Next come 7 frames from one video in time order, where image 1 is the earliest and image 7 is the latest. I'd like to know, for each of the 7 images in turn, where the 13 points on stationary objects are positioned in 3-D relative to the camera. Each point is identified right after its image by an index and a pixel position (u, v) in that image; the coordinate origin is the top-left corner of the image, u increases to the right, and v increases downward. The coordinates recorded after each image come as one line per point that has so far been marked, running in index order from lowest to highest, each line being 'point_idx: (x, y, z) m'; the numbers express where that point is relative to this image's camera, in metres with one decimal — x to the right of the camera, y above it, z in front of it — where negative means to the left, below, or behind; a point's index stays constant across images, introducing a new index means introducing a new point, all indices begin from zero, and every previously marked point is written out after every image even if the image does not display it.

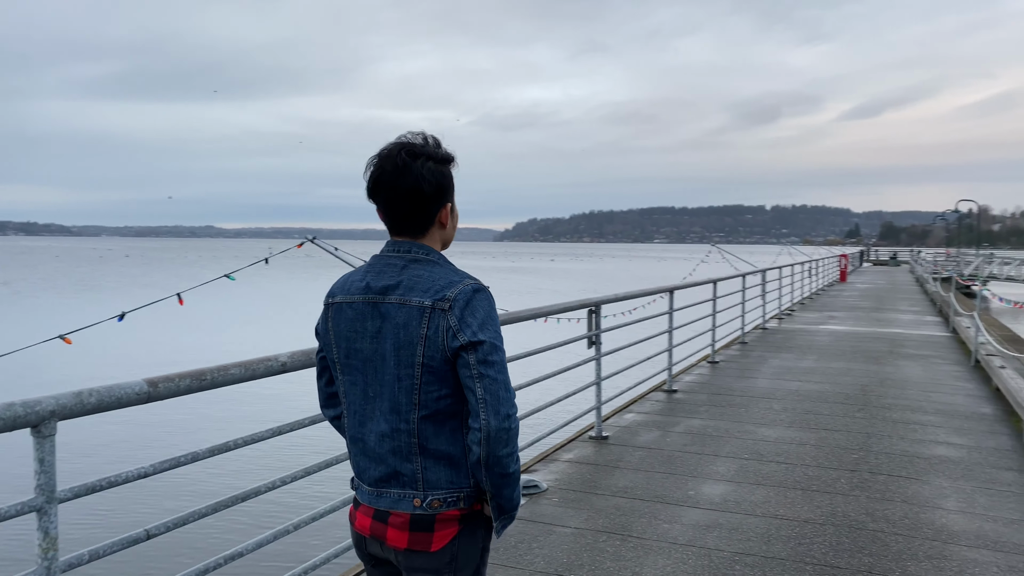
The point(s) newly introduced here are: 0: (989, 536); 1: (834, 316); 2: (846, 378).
0: (+1.8, -0.9, +3.2) m
1: (+5.3, -0.5, +13.8) m
2: (+2.9, -0.8, +7.2) m
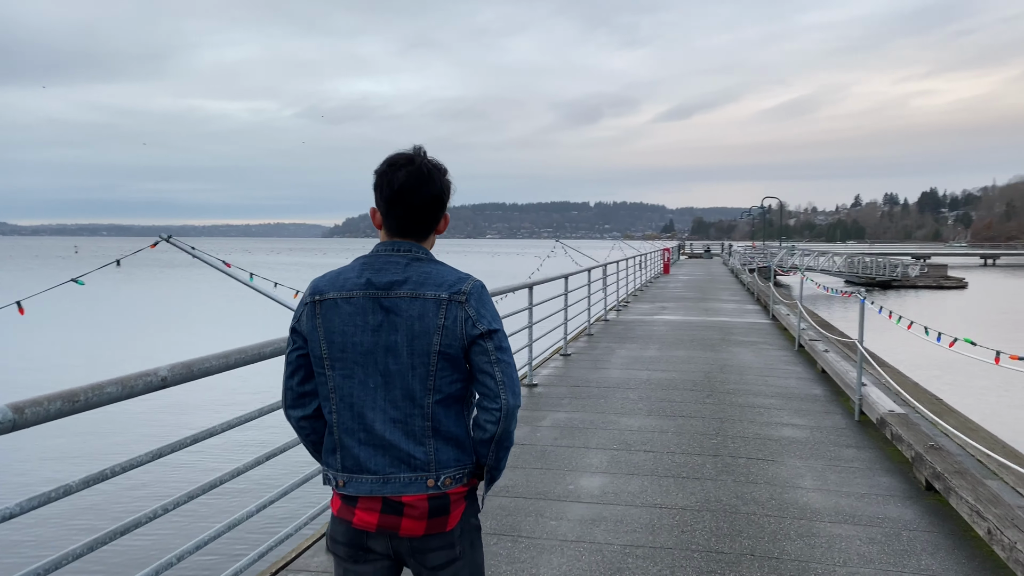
0: (+1.4, -0.9, +3.4) m
1: (+2.7, -0.3, +14.5) m
2: (+1.6, -0.7, +7.6) m
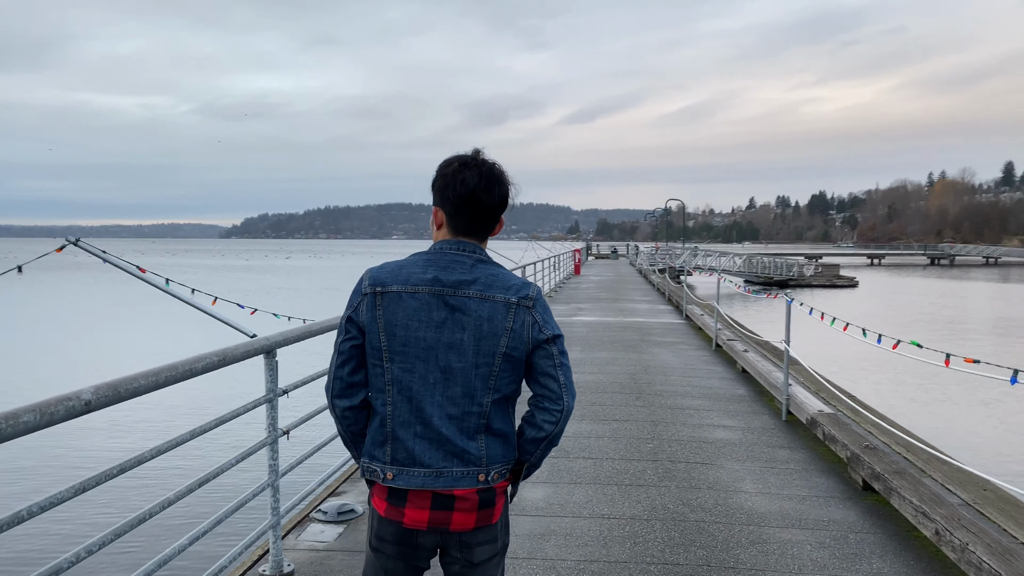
0: (+1.1, -0.9, +3.4) m
1: (+1.2, -0.3, +14.6) m
2: (+0.9, -0.7, +7.6) m
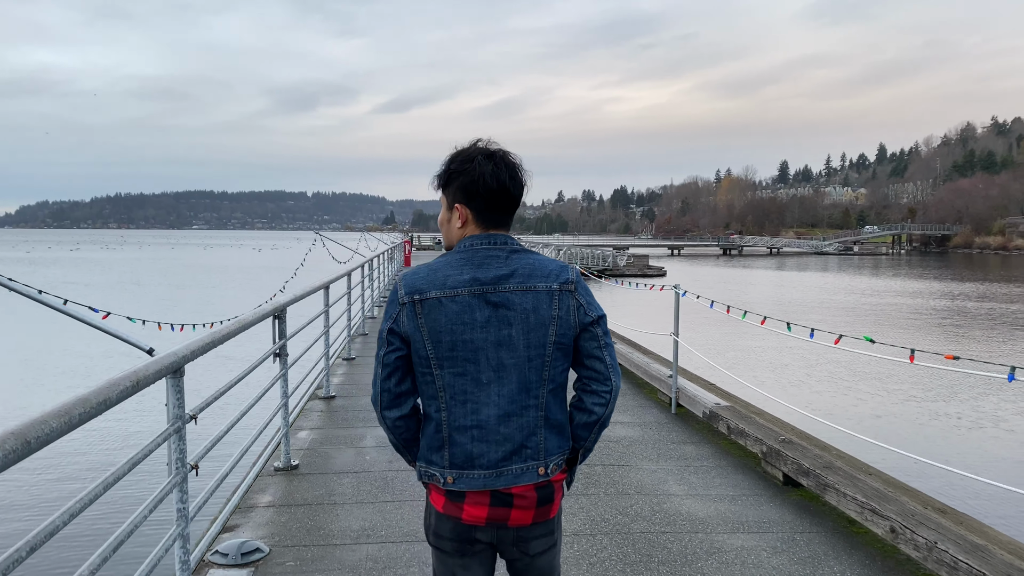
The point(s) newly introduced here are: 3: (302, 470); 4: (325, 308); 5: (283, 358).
0: (+0.9, -0.9, +3.3) m
1: (-1.5, -0.2, +14.2) m
2: (-0.3, -0.7, +7.3) m
3: (-1.0, -0.8, +3.8) m
4: (-1.2, -0.1, +5.6) m
5: (-1.1, -0.3, +3.8) m
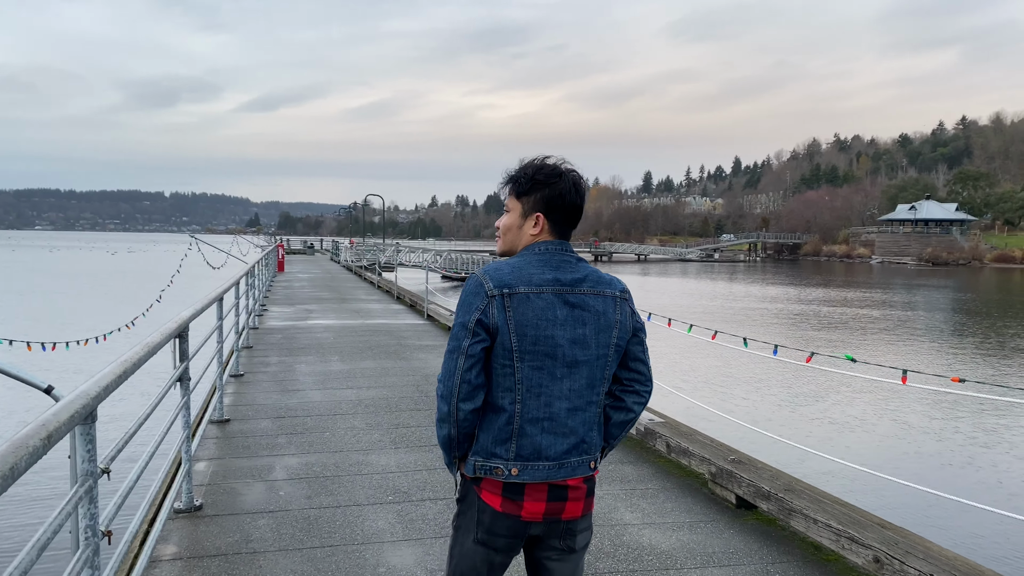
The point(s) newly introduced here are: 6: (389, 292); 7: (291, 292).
0: (+0.7, -1.0, +3.1) m
1: (-3.3, -0.3, +13.5) m
2: (-1.1, -0.7, +6.9) m
3: (-1.2, -0.9, +3.4) m
4: (-1.8, -0.2, +5.0) m
5: (-1.3, -0.4, +3.4) m
6: (-2.7, -0.1, +18.4) m
7: (-4.9, 0.0, +18.5) m
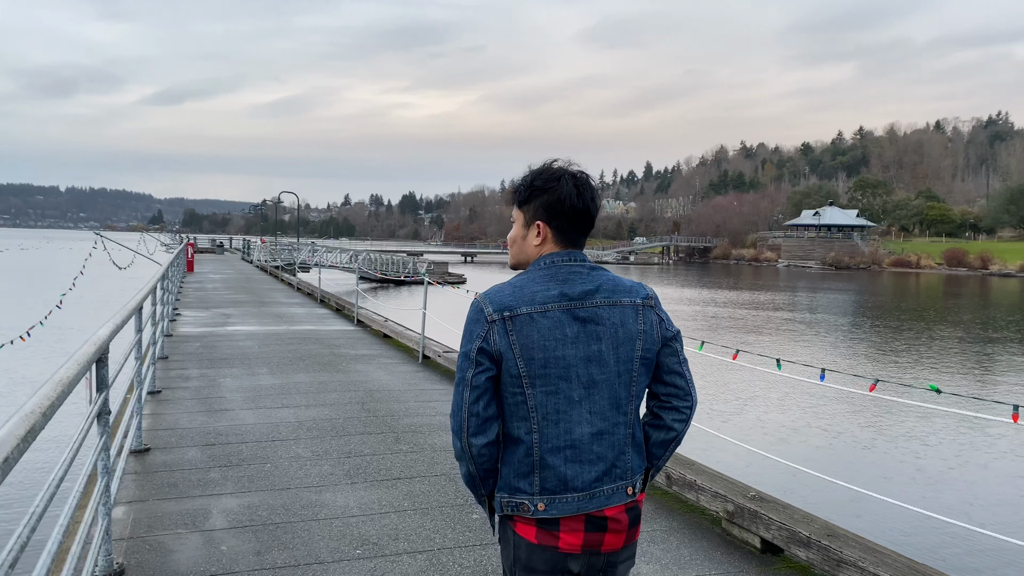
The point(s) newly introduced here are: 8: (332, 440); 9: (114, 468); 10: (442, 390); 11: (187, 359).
0: (+0.7, -1.0, +2.6) m
1: (-4.3, -0.4, +12.6) m
2: (-1.4, -0.8, +6.3) m
3: (-1.2, -0.9, +2.7) m
4: (-1.9, -0.2, +4.3) m
5: (-1.3, -0.4, +2.7) m
6: (-4.2, -0.2, +17.5) m
7: (-6.4, 0.0, +17.4) m
8: (-1.1, -0.9, +5.0) m
9: (-1.6, -0.7, +3.4) m
10: (-0.6, -0.8, +6.5) m
11: (-3.1, -0.7, +7.8) m
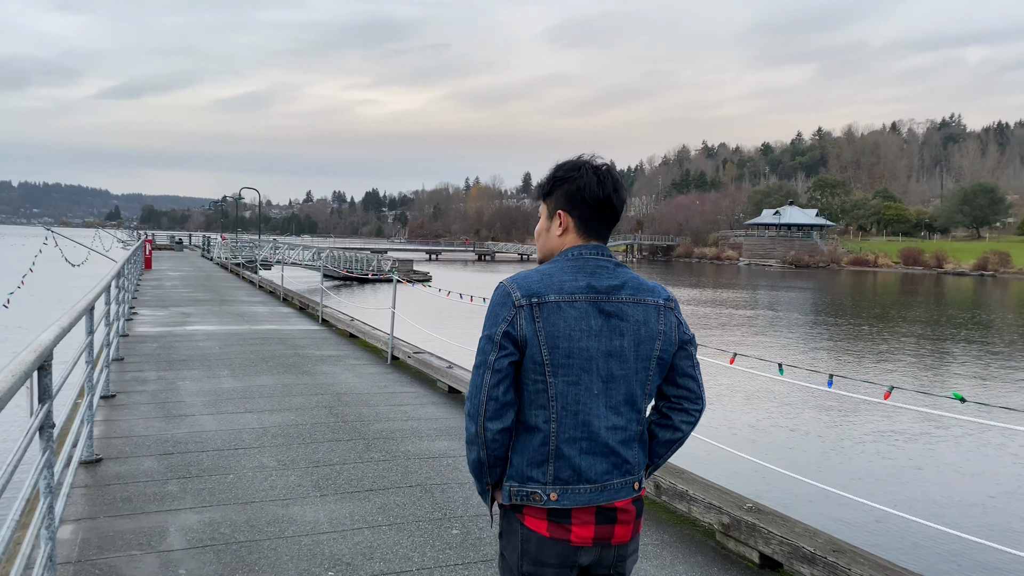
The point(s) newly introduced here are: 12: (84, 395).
0: (+0.6, -1.0, +2.4) m
1: (-4.8, -0.4, +12.2) m
2: (-1.6, -0.8, +6.0) m
3: (-1.3, -0.9, +2.5) m
4: (-2.0, -0.2, +4.0) m
5: (-1.4, -0.4, +2.5) m
6: (-4.9, -0.1, +17.1) m
7: (-7.1, 0.0, +16.9) m
8: (-1.2, -0.9, +4.7) m
9: (-1.7, -0.7, +3.2) m
10: (-0.8, -0.8, +6.3) m
11: (-3.3, -0.6, +7.5) m
12: (-2.0, -0.5, +3.9) m
